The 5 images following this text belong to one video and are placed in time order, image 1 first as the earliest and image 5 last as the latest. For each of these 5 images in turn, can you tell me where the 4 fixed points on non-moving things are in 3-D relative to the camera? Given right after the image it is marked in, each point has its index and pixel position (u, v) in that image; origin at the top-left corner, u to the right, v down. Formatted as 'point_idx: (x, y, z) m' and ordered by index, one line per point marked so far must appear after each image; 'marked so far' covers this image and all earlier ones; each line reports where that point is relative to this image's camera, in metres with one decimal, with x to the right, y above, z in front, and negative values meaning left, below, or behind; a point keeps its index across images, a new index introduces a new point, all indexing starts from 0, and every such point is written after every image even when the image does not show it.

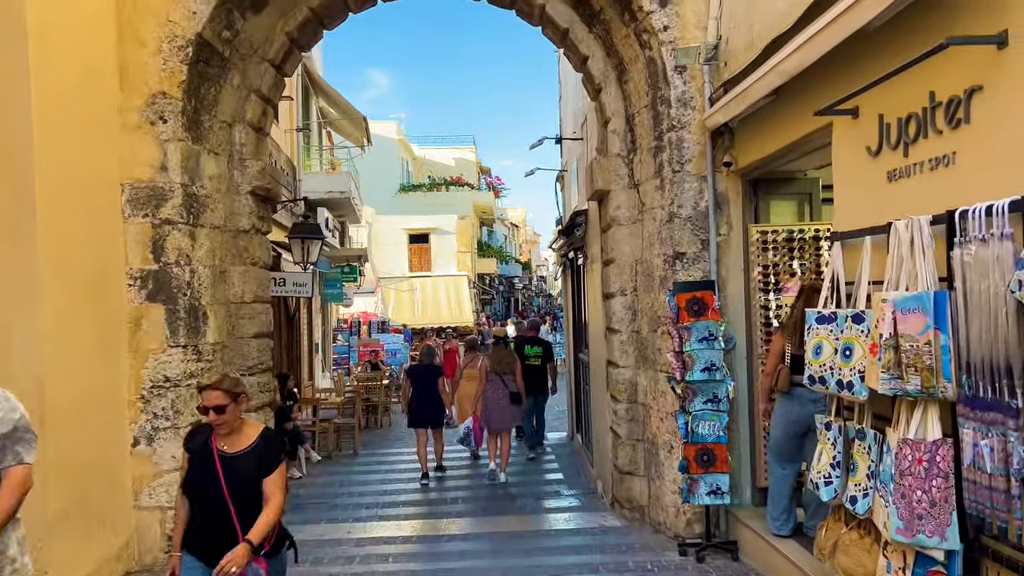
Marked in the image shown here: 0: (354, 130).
0: (-3.0, +3.0, +17.1) m
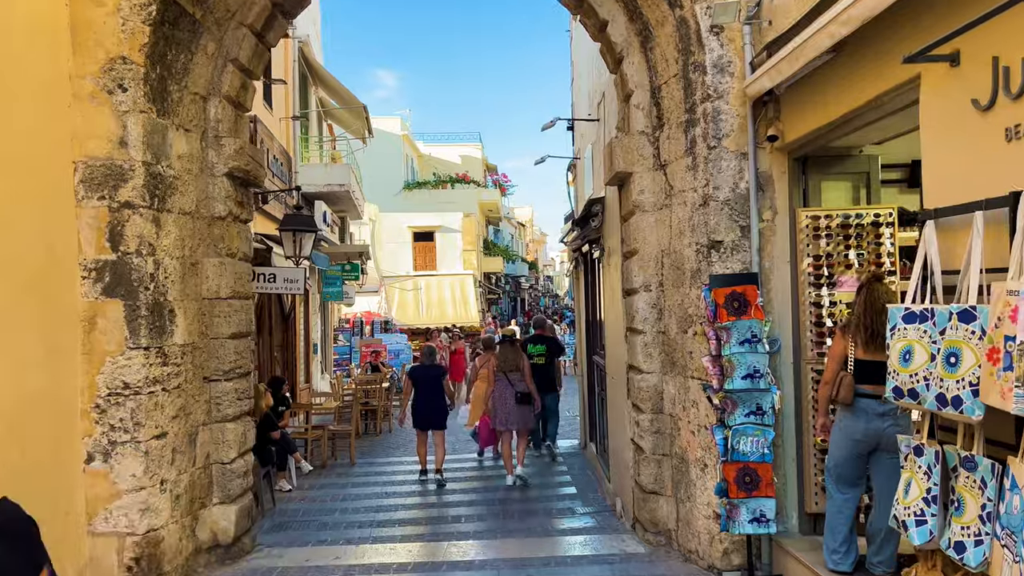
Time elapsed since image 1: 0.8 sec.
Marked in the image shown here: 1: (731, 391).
0: (-2.9, +3.0, +16.4) m
1: (+1.1, -0.5, +4.4) m
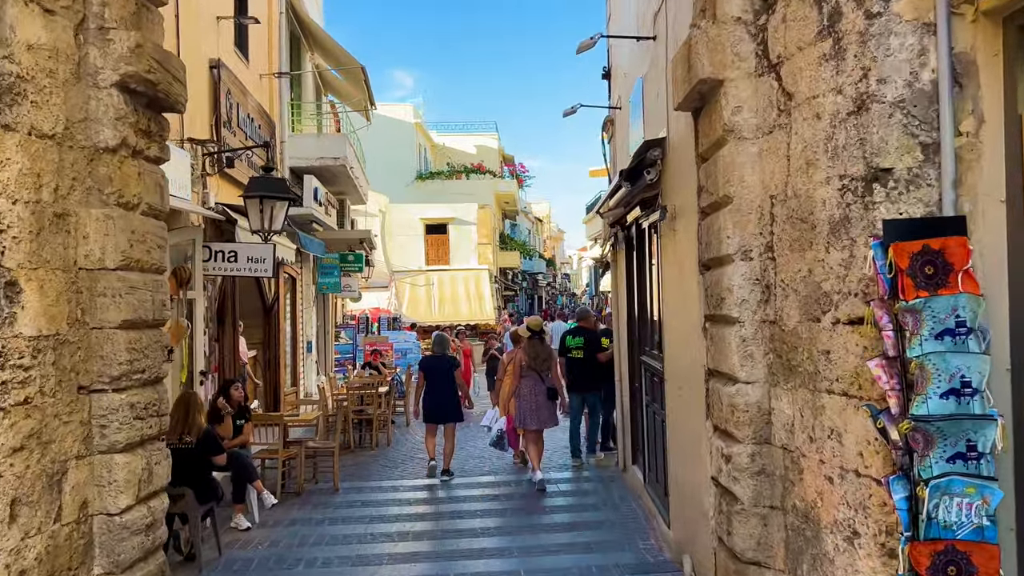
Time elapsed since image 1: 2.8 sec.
0: (-2.6, +3.2, +14.6) m
1: (+1.2, -0.4, +2.6) m
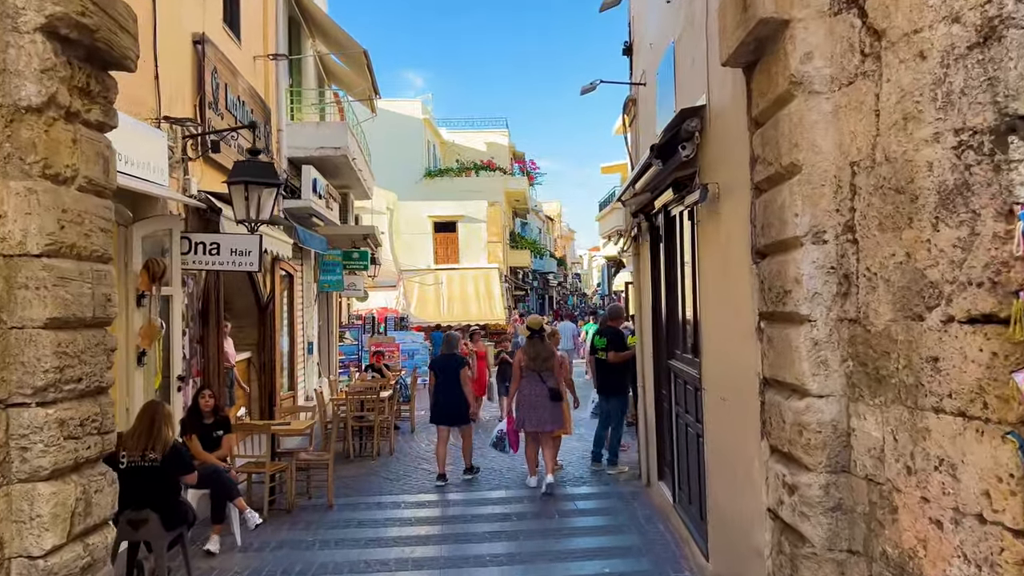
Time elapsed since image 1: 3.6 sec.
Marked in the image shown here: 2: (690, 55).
0: (-2.4, +3.2, +13.9) m
1: (+1.2, -0.3, +1.9) m
2: (+0.9, +1.2, +4.6) m
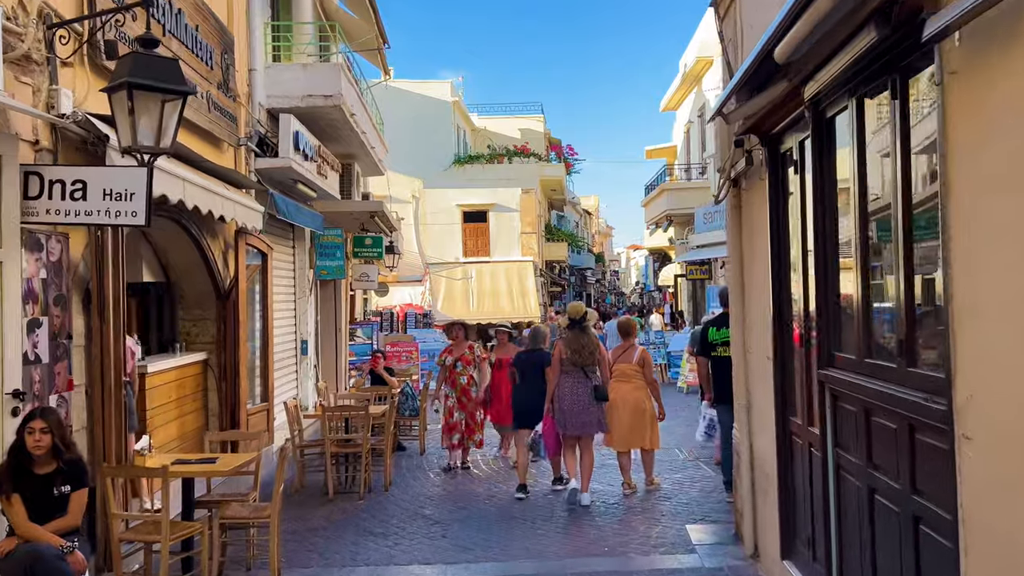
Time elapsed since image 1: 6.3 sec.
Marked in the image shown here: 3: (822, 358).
0: (-1.9, +3.4, +11.7) m
1: (+1.2, -0.2, -0.5) m
2: (+1.0, +1.4, +2.2) m
3: (+1.2, -0.2, +3.4) m
